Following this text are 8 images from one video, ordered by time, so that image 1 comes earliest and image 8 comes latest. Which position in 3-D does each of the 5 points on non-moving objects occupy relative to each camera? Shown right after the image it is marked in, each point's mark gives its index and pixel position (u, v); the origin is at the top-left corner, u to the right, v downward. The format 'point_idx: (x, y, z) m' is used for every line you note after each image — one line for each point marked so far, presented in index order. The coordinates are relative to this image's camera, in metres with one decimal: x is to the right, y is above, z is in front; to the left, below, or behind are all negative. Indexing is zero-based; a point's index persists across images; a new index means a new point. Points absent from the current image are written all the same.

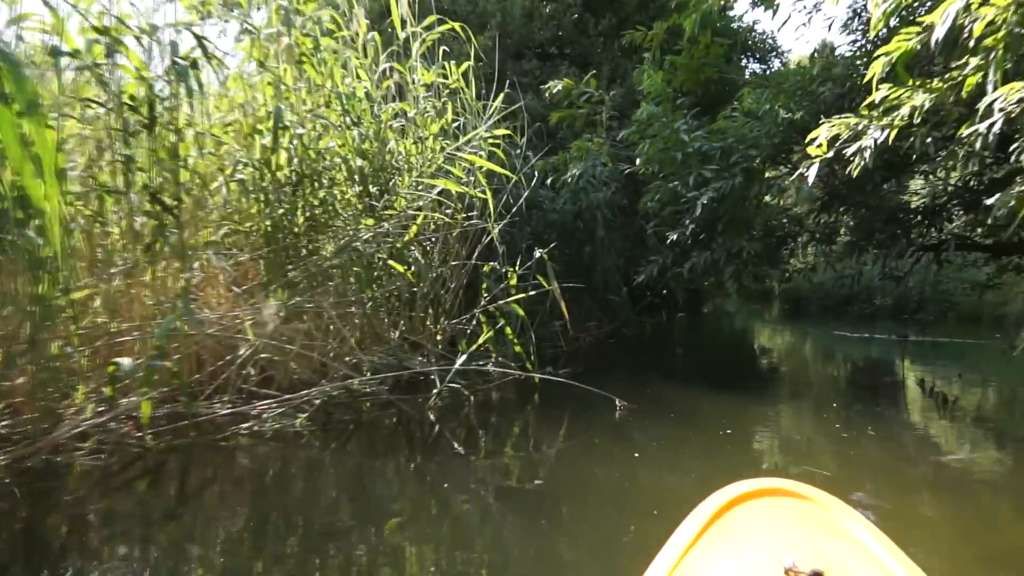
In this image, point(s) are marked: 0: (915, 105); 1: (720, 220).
0: (+0.9, +0.4, +1.8) m
1: (+0.8, +0.3, +3.2) m
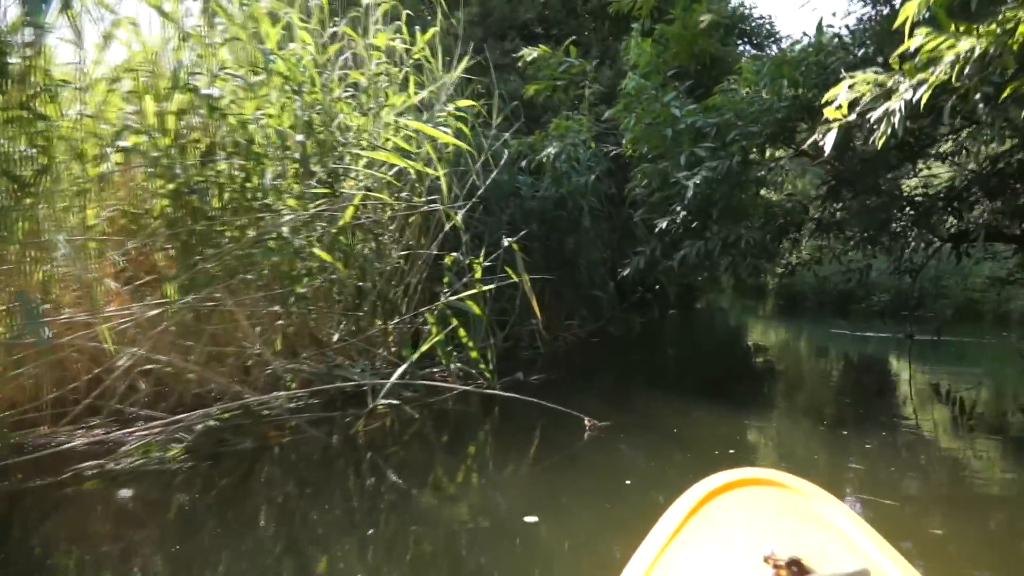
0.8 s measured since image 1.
0: (+0.8, +0.4, +1.4) m
1: (+0.7, +0.3, +2.8) m
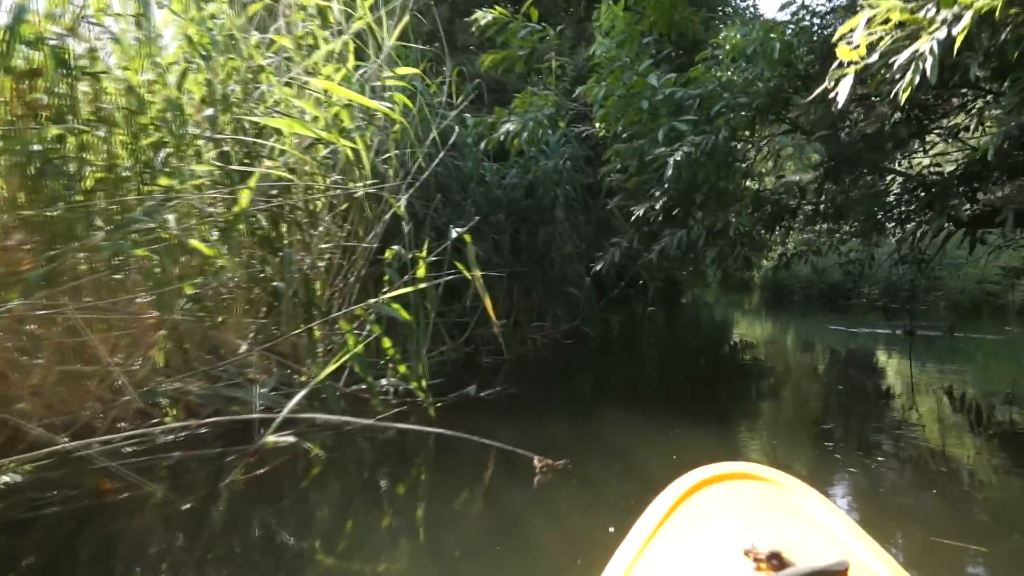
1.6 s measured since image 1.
0: (+0.7, +0.4, +1.1) m
1: (+0.6, +0.3, +2.5) m
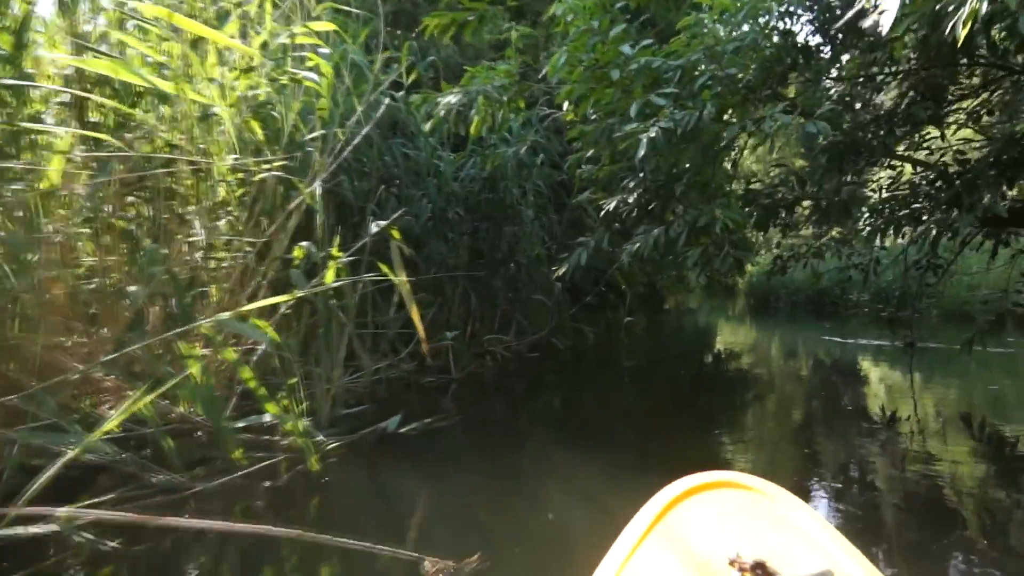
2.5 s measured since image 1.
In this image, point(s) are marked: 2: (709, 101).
0: (+0.6, +0.4, +0.7) m
1: (+0.4, +0.3, +2.1) m
2: (+0.5, +0.5, +2.0) m
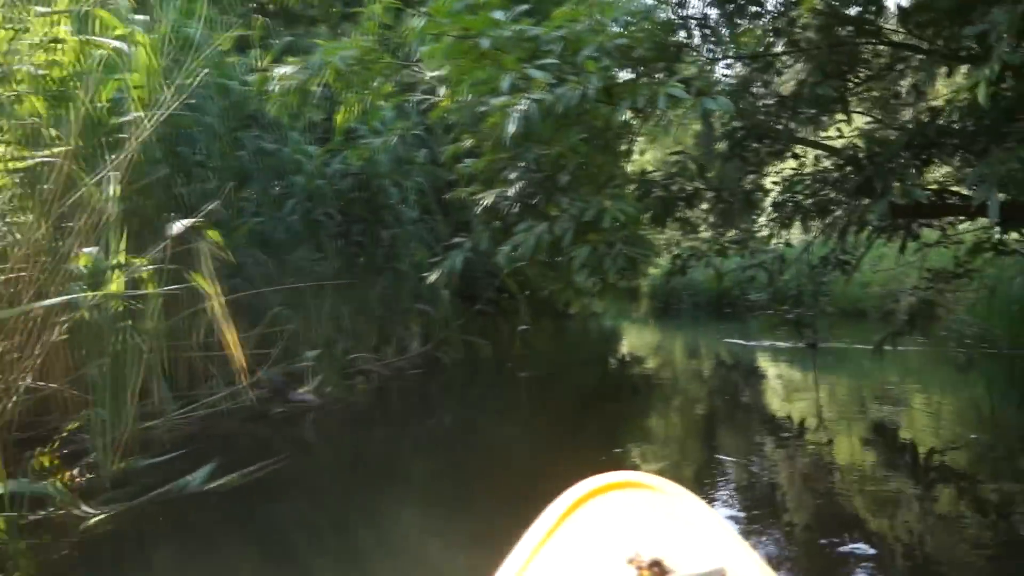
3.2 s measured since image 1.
0: (+0.4, +0.4, +0.5) m
1: (+0.1, +0.3, +1.9) m
2: (+0.2, +0.4, +1.7) m
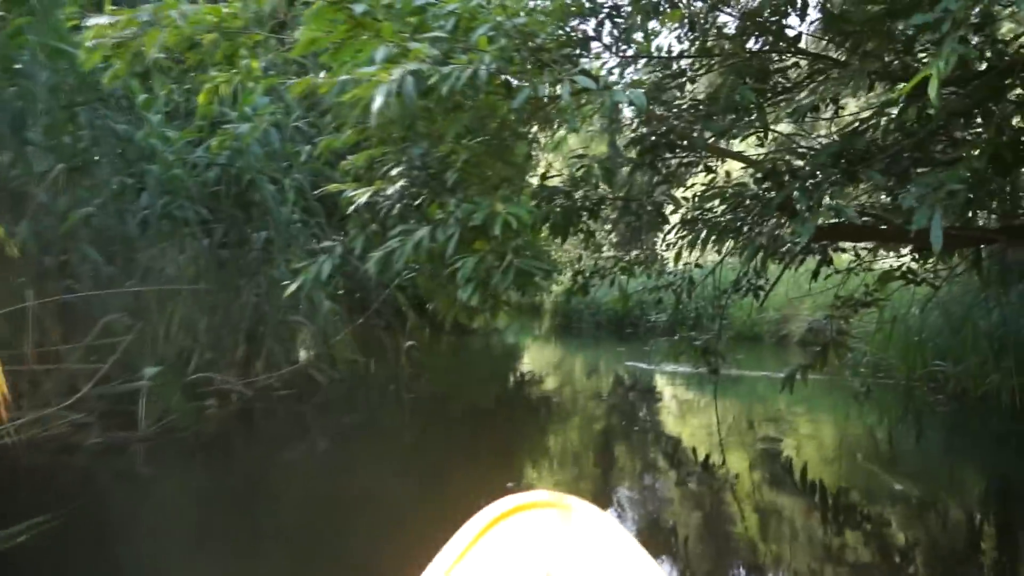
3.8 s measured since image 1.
0: (+0.3, +0.4, +0.3) m
1: (-0.1, +0.2, +1.6) m
2: (0.0, +0.4, +1.5) m
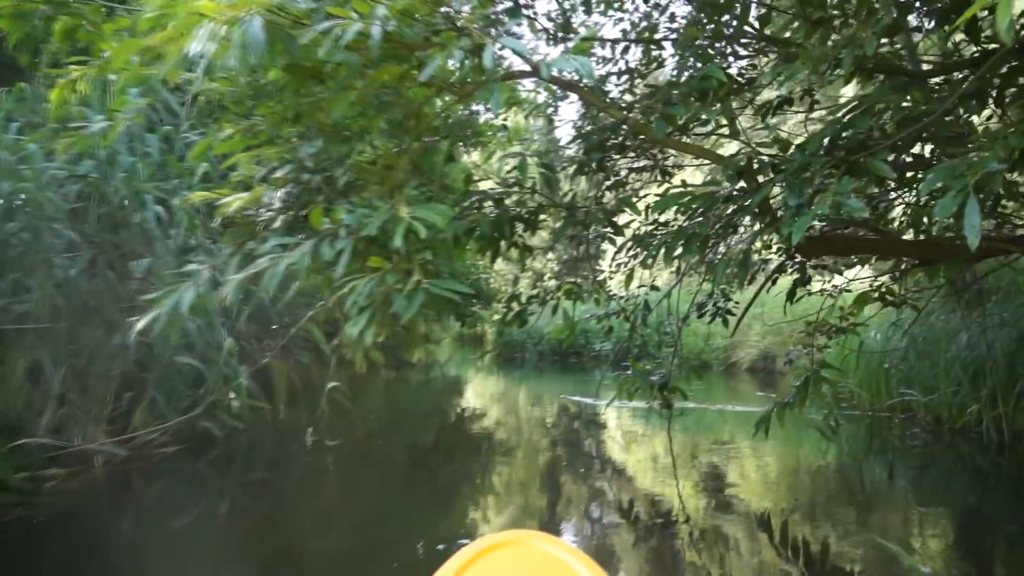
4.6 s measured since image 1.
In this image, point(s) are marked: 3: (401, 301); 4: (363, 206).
0: (+0.3, +0.4, 0.0) m
1: (-0.3, +0.2, +1.3) m
2: (-0.2, +0.4, +1.2) m
3: (-0.1, 0.0, +0.9) m
4: (-0.2, +0.1, +1.2) m
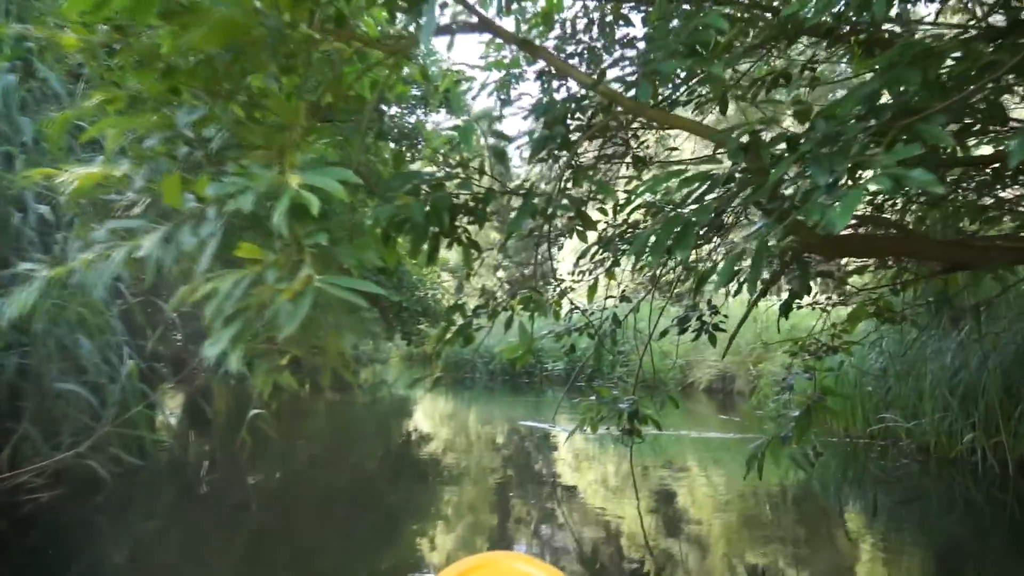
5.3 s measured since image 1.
0: (+0.3, +0.4, -0.3) m
1: (-0.3, +0.2, +1.0) m
2: (-0.2, +0.4, +0.9) m
3: (-0.2, 0.0, +0.6) m
4: (-0.2, +0.1, +0.9) m
